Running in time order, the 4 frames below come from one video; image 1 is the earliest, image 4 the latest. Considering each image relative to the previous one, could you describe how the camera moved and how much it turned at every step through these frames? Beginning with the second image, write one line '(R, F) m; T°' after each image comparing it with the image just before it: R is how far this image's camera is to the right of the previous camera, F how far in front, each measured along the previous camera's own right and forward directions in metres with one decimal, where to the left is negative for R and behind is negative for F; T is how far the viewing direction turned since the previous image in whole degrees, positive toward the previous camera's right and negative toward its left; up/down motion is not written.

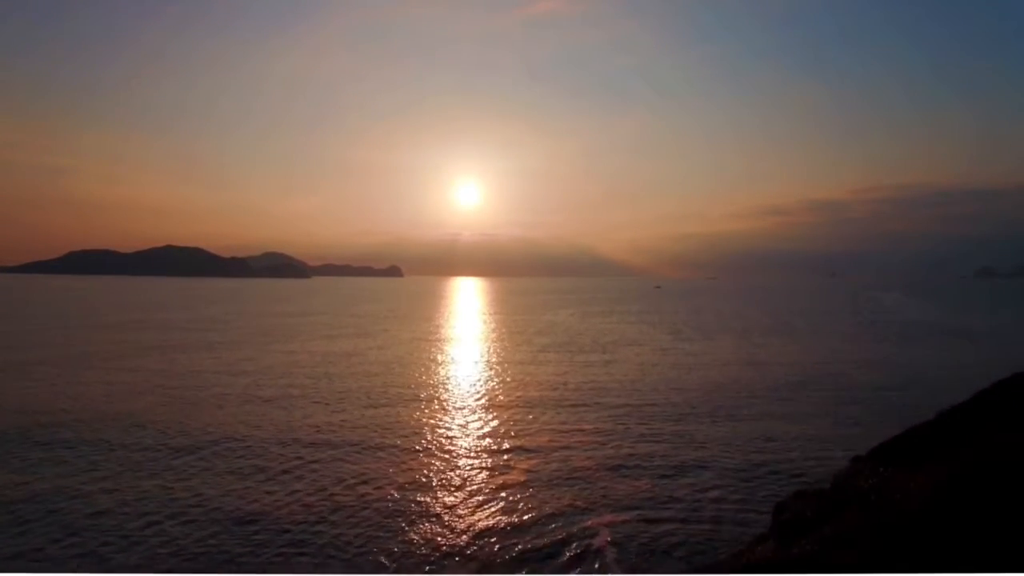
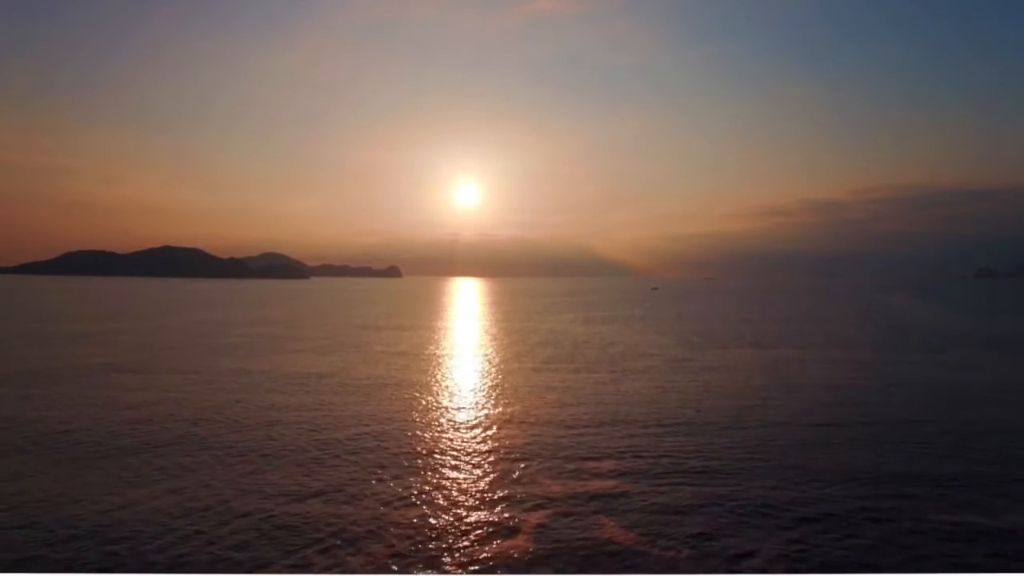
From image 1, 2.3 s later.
(-0.1, +1.2) m; 0°
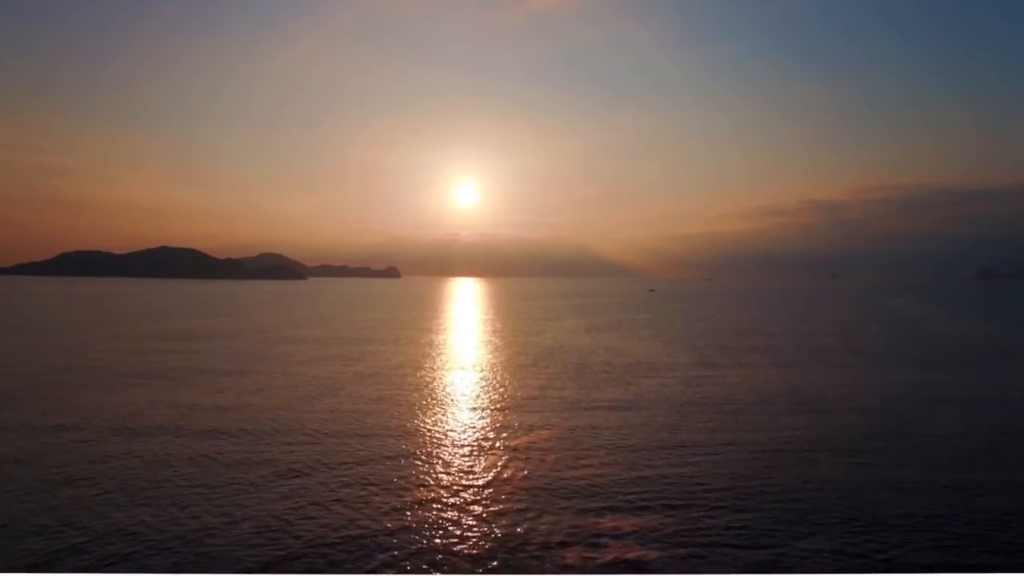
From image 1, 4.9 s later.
(-0.2, +1.5) m; 0°
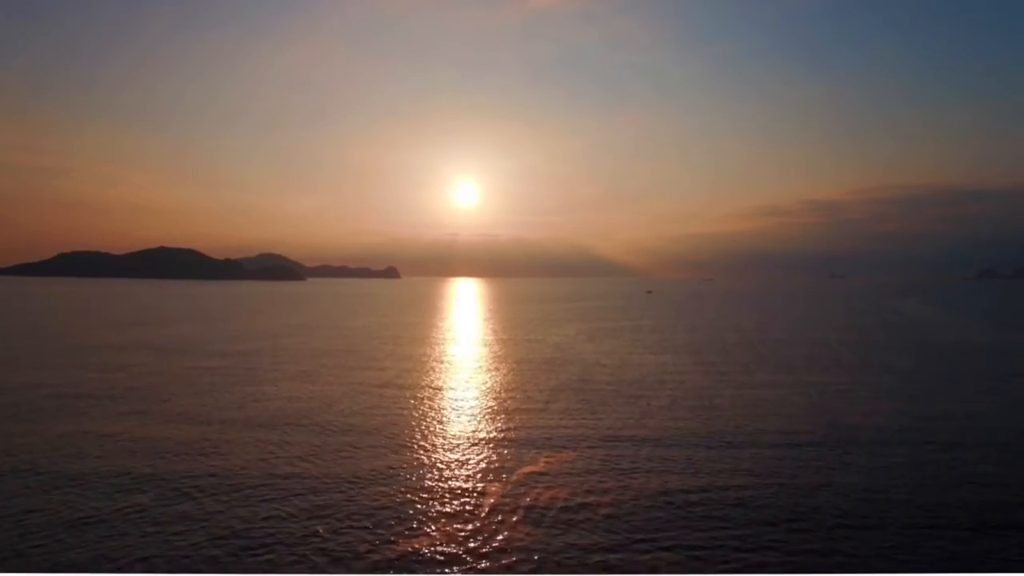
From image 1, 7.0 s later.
(-0.1, +1.2) m; 0°
